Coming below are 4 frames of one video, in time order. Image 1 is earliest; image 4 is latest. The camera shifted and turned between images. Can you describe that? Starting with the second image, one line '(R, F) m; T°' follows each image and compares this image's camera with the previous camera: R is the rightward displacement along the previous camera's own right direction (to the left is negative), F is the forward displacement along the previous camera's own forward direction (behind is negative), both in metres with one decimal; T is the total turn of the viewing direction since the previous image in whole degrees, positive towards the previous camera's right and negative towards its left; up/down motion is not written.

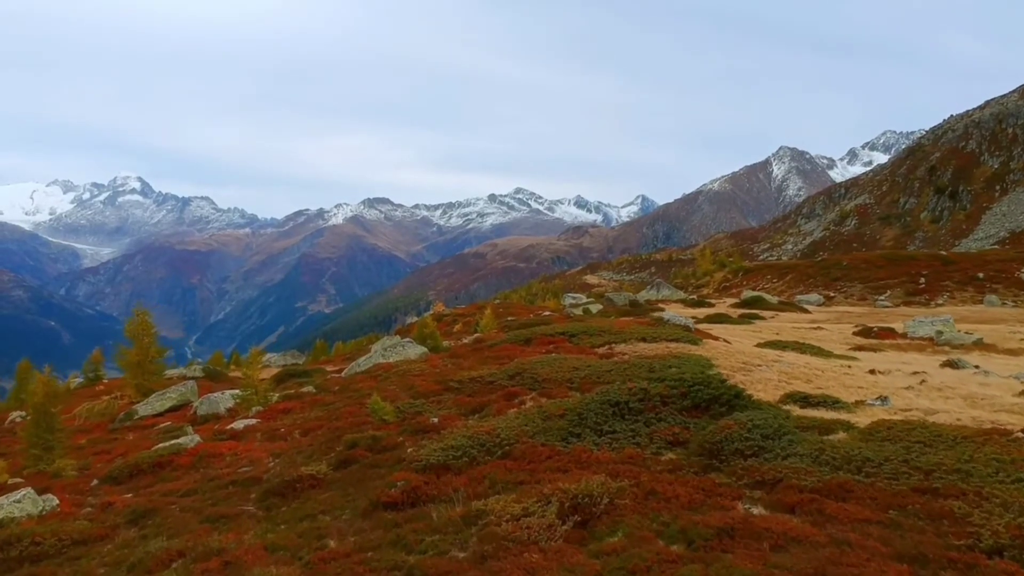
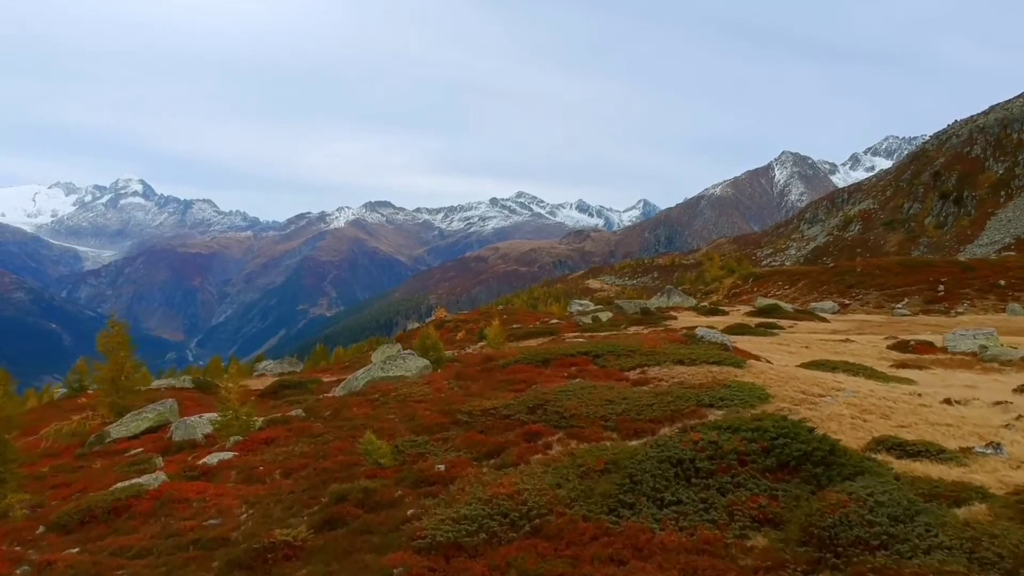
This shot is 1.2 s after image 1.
(-0.6, +3.7) m; 0°
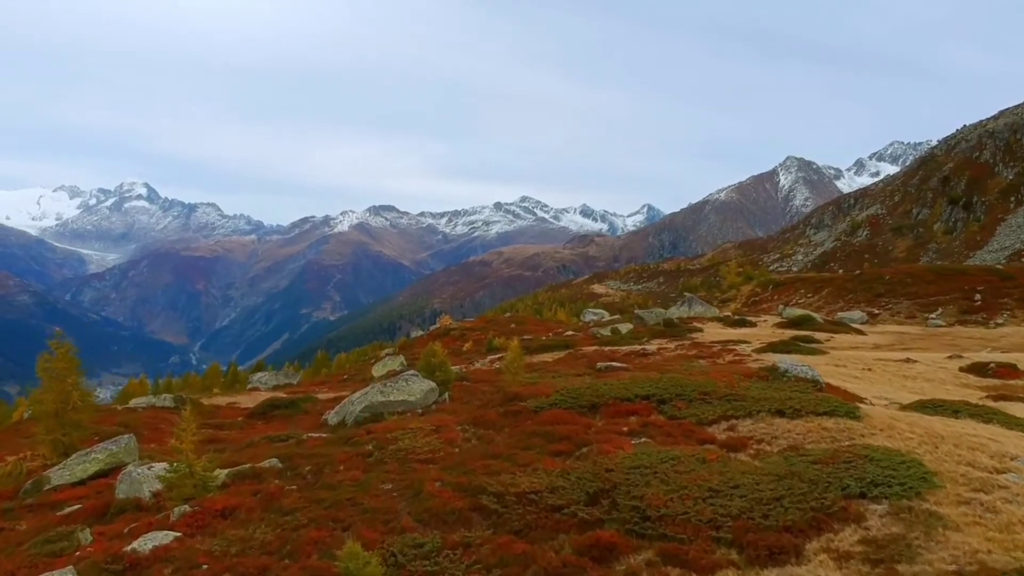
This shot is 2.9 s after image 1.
(-1.1, +6.3) m; 0°
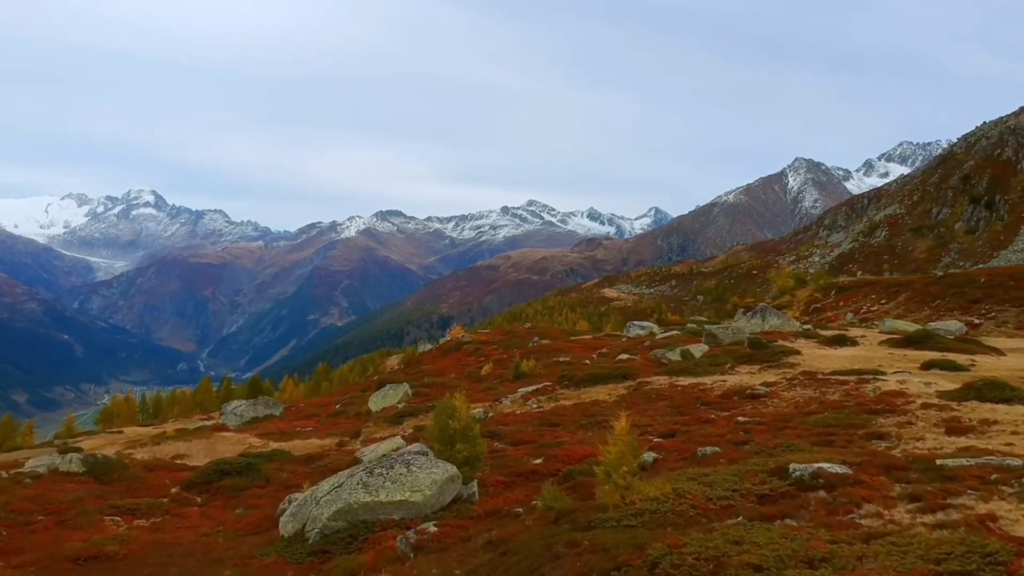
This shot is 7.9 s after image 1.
(-2.7, +18.0) m; -1°
